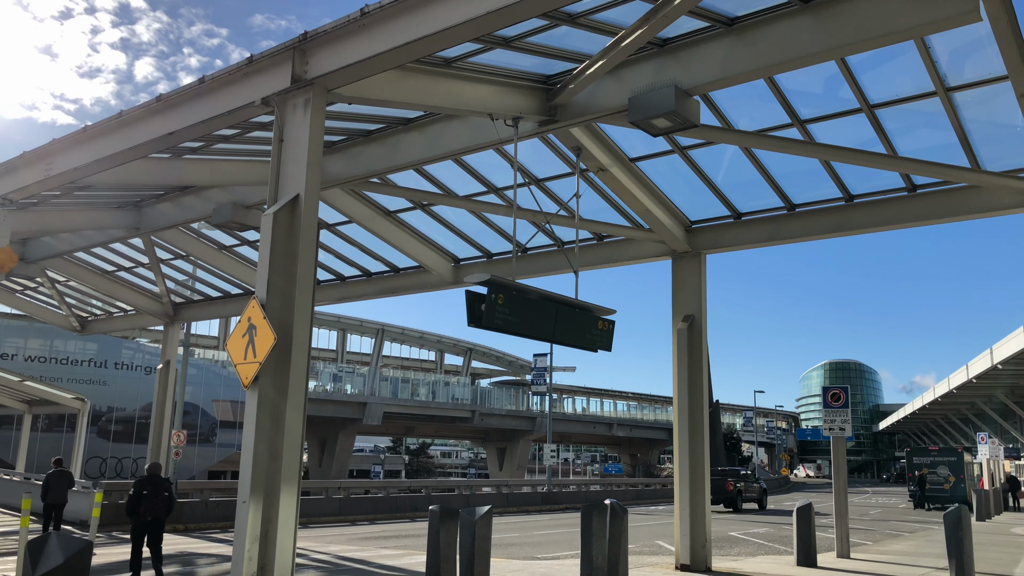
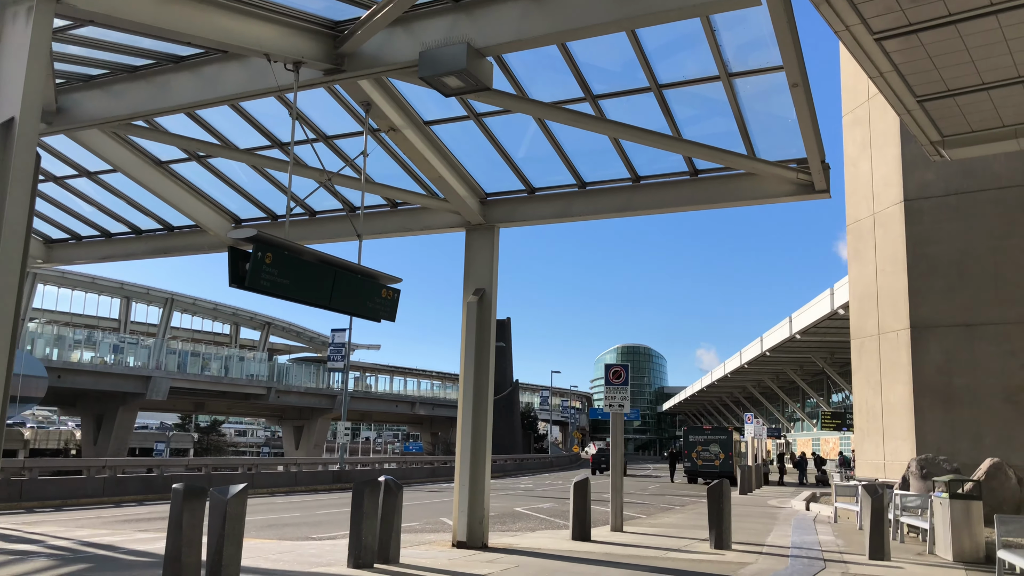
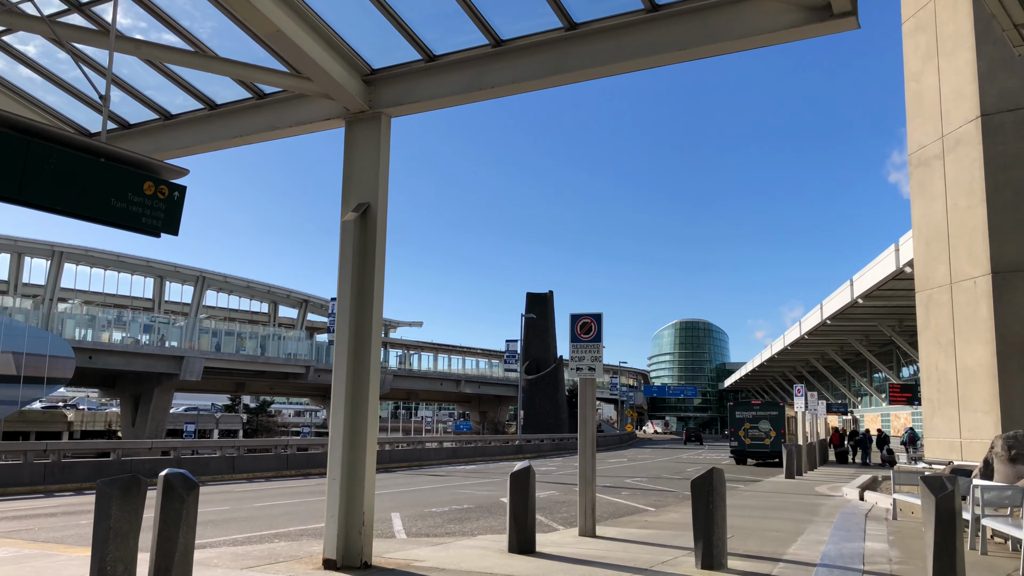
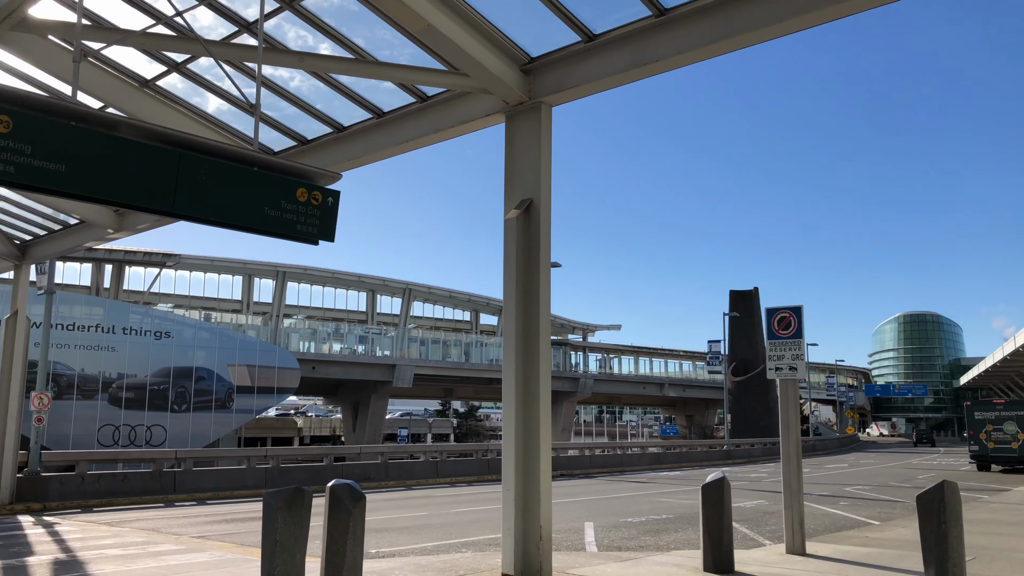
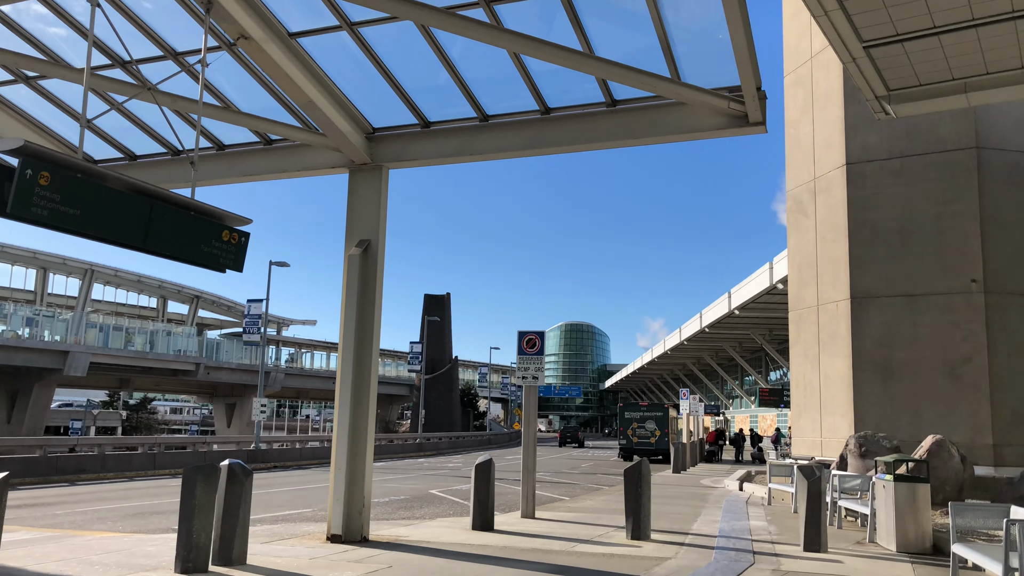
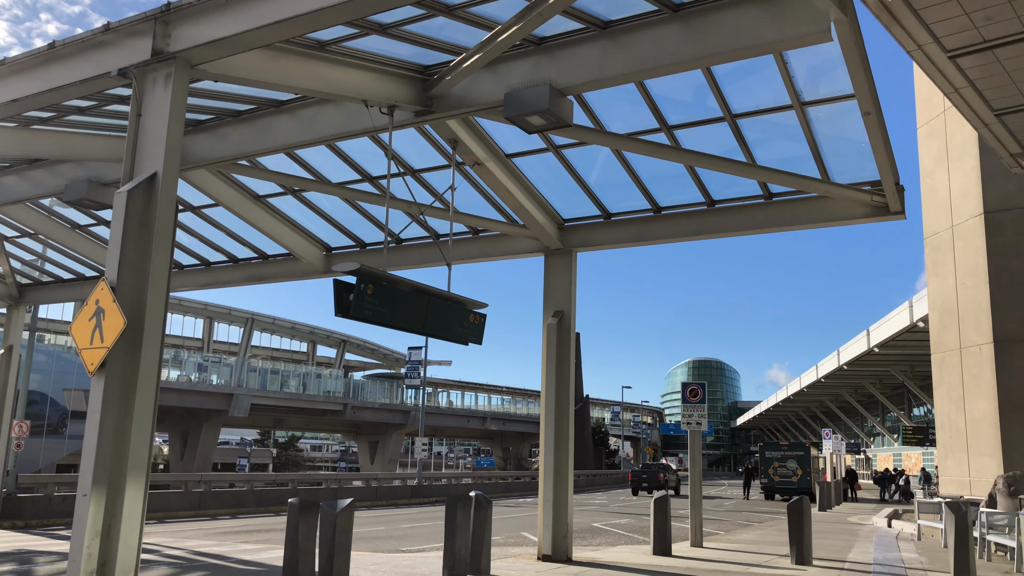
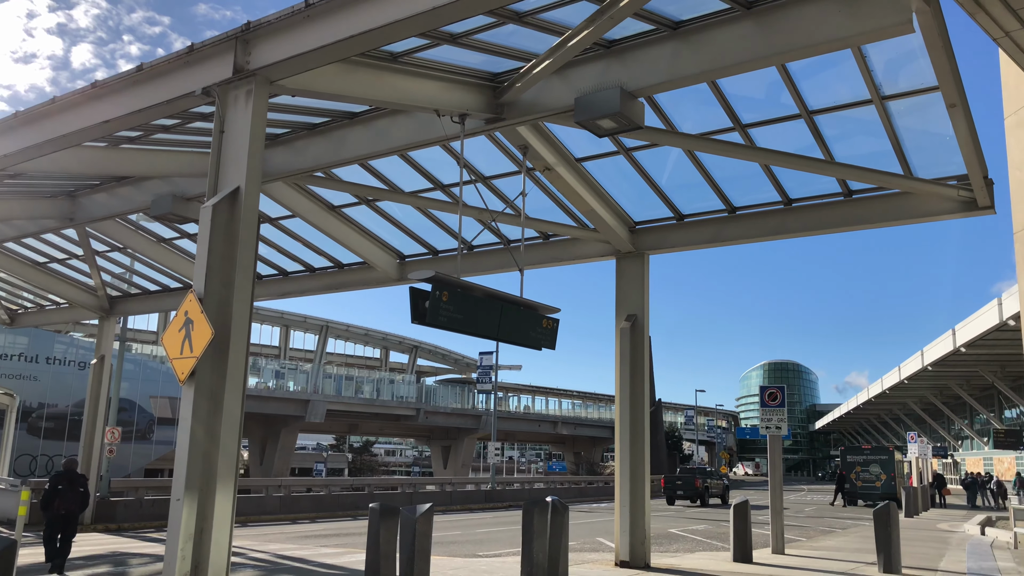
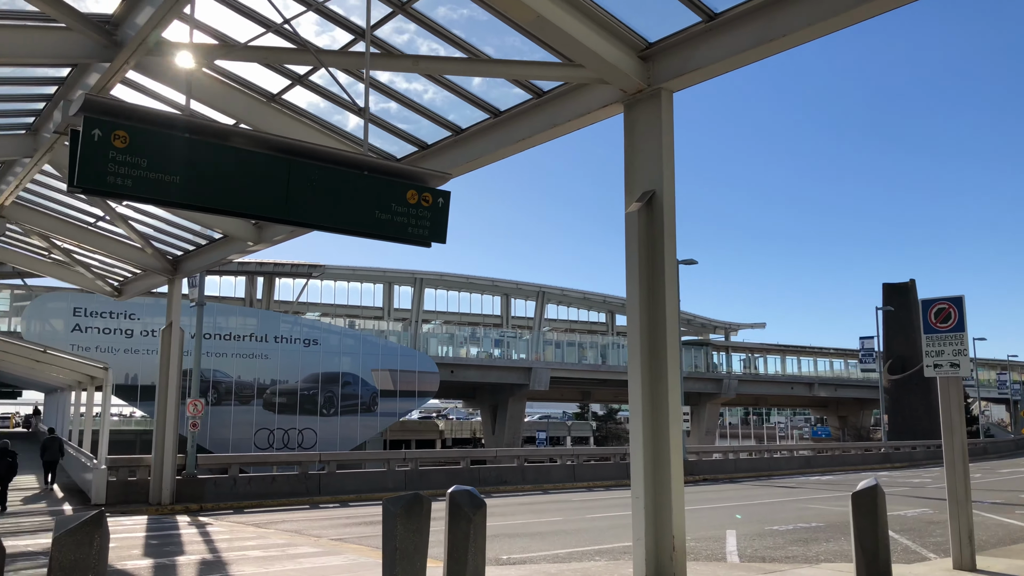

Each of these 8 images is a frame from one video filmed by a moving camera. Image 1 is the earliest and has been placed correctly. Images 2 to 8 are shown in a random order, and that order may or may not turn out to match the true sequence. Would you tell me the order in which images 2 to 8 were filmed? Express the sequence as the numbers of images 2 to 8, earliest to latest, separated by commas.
7, 6, 2, 5, 3, 4, 8
